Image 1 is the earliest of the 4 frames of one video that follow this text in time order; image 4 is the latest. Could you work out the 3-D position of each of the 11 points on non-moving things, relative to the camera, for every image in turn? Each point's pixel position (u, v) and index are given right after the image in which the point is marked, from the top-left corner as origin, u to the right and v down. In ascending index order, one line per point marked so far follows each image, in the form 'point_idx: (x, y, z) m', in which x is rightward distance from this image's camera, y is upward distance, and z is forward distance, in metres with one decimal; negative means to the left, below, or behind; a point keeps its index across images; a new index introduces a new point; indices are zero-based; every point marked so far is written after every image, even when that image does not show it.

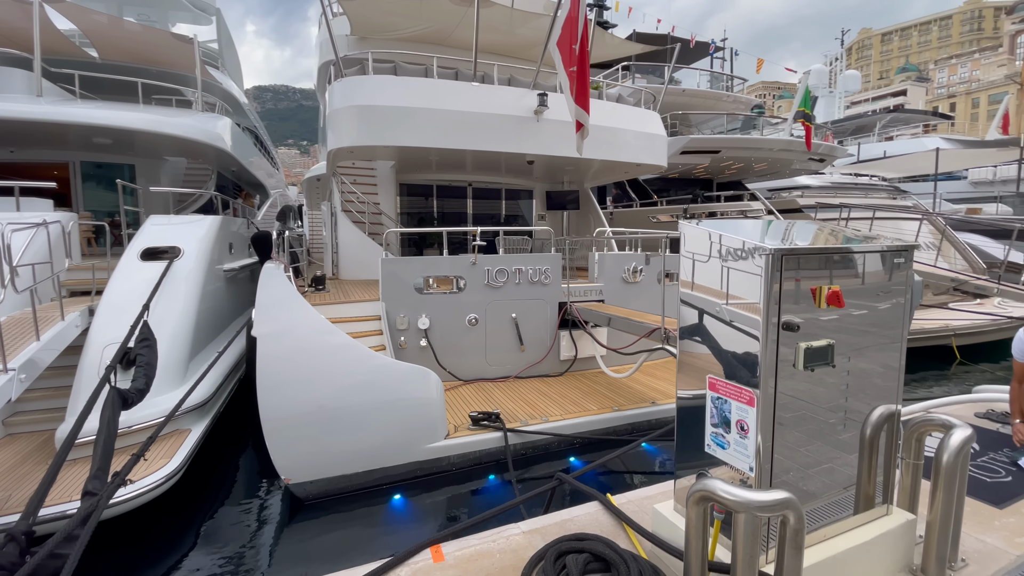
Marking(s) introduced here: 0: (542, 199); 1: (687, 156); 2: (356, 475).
0: (+0.6, +1.7, +9.1) m
1: (+3.8, +2.9, +10.4) m
2: (-1.1, -1.3, +3.3) m
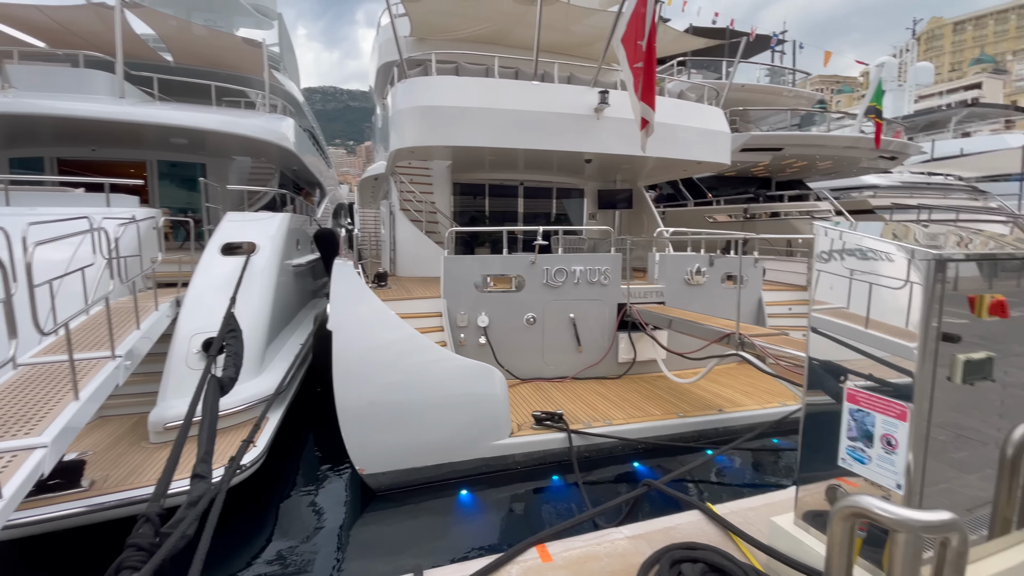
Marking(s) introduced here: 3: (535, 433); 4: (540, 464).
0: (+1.5, +1.7, +9.0) m
1: (+4.9, +2.8, +10.1) m
2: (-0.6, -1.3, +3.4) m
3: (+0.2, -1.1, +3.6) m
4: (+0.2, -1.4, +3.7) m
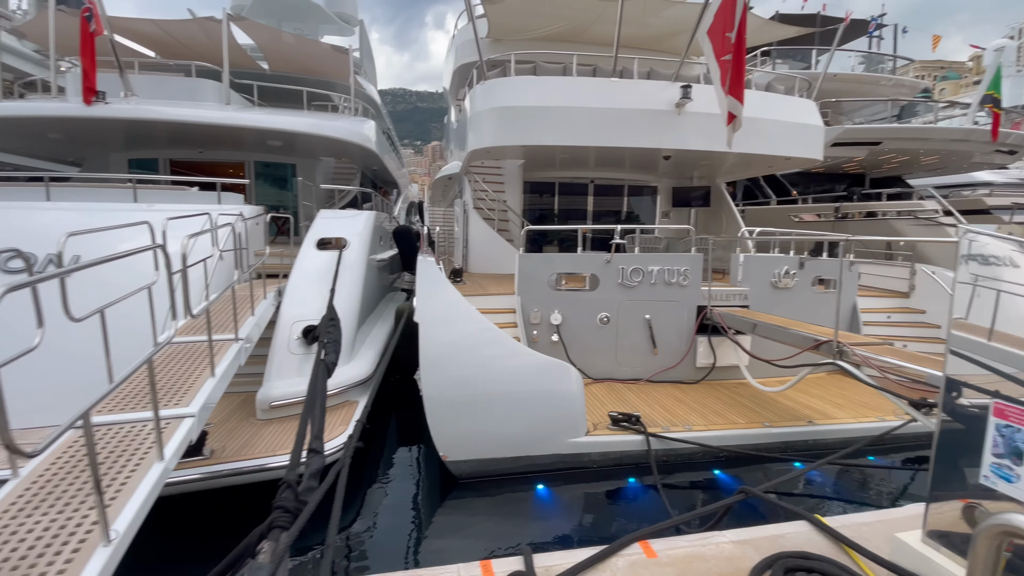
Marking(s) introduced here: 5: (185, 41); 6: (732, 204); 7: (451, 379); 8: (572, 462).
0: (+2.9, +1.7, +8.7) m
1: (+6.4, +2.7, +9.4) m
2: (-0.1, -1.3, +3.5) m
3: (+0.8, -1.1, +3.6) m
4: (+0.8, -1.4, +3.6) m
5: (-5.0, +3.8, +7.3) m
6: (+3.8, +1.4, +8.3) m
7: (-0.4, -0.7, +3.4) m
8: (+0.4, -1.3, +3.5) m
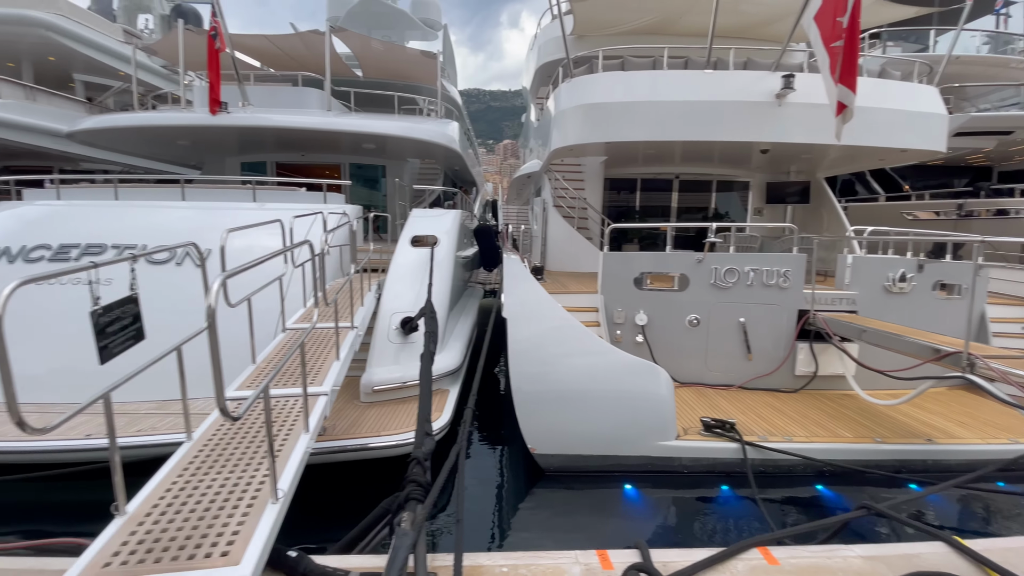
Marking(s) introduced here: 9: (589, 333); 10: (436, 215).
0: (+4.3, +1.7, +8.2) m
1: (+7.9, +2.6, +8.4) m
2: (+0.6, -1.3, +3.5) m
3: (+1.4, -1.1, +3.5) m
4: (+1.4, -1.4, +3.5) m
5: (-3.7, +4.0, +8.0) m
6: (+5.1, +1.4, +7.7) m
7: (+0.2, -0.6, +3.5) m
8: (+1.1, -1.3, +3.5) m
9: (+0.6, -0.3, +3.5) m
10: (-0.8, +0.8, +5.3) m
